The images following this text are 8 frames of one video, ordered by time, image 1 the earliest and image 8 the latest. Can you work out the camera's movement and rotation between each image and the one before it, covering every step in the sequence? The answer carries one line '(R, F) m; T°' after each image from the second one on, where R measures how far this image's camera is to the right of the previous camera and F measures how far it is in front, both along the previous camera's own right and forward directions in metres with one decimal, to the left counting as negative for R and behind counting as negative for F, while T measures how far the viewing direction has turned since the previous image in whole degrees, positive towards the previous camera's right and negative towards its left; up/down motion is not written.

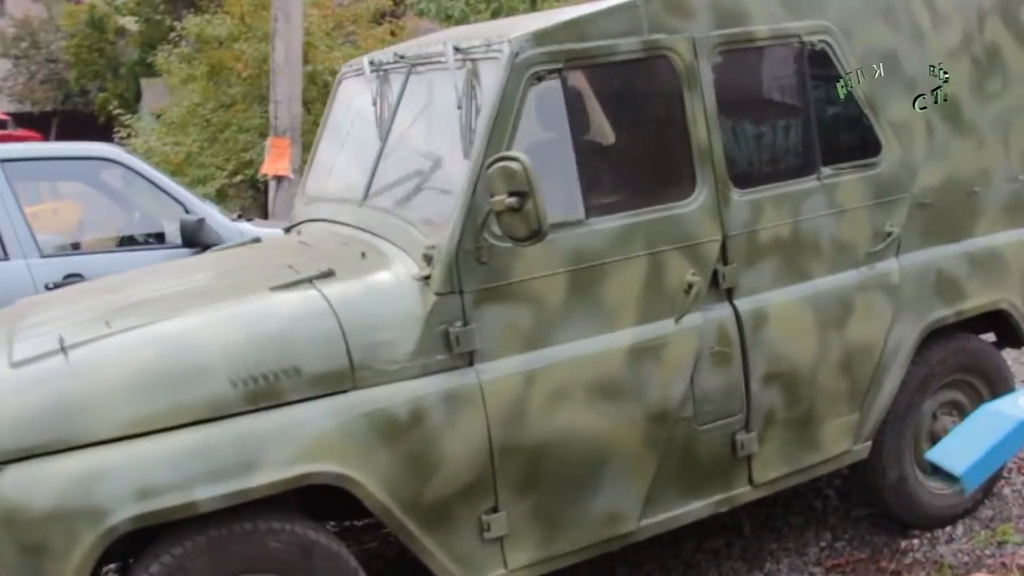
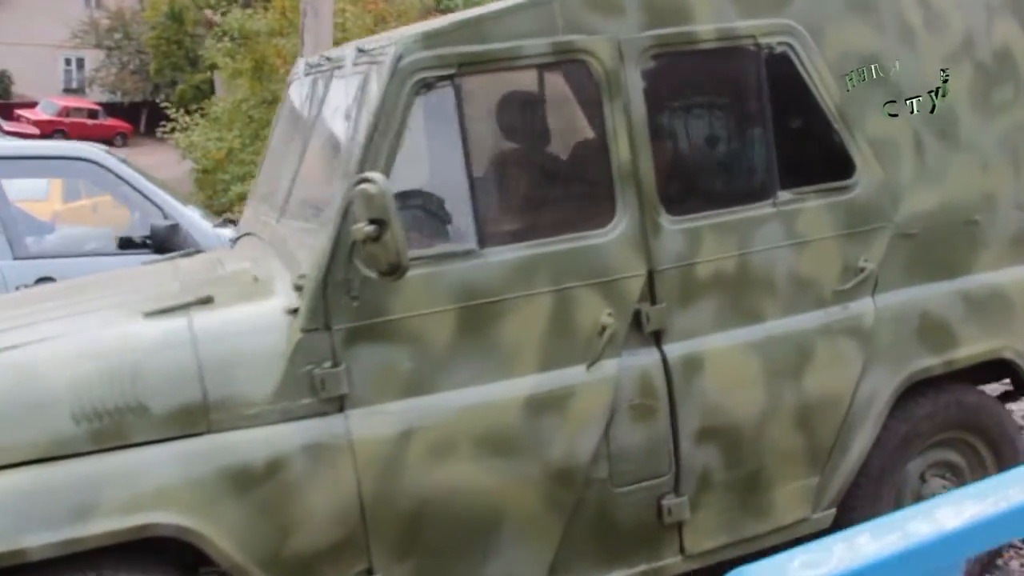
(+0.6, +0.4) m; -6°
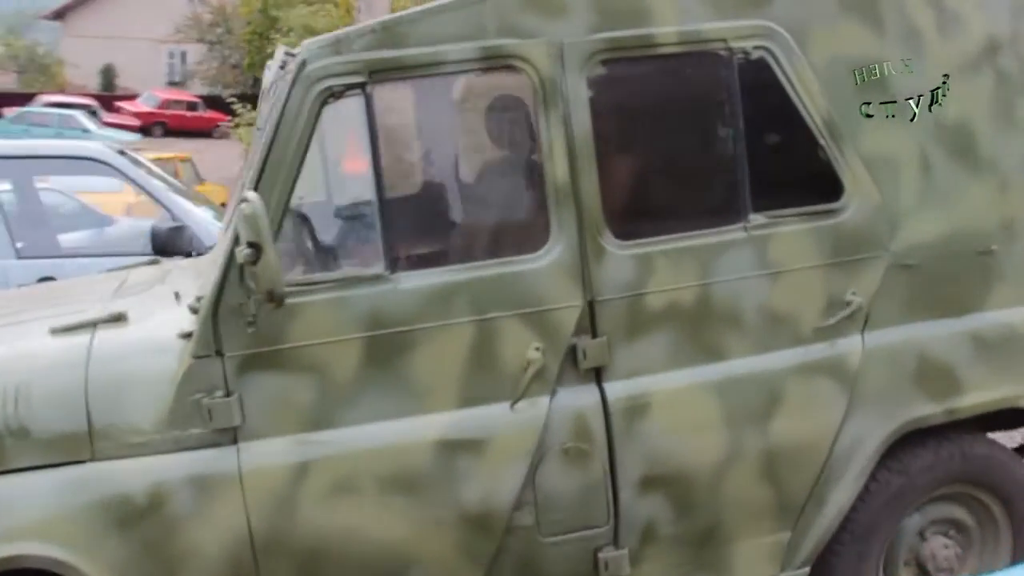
(+0.5, +0.3) m; -6°
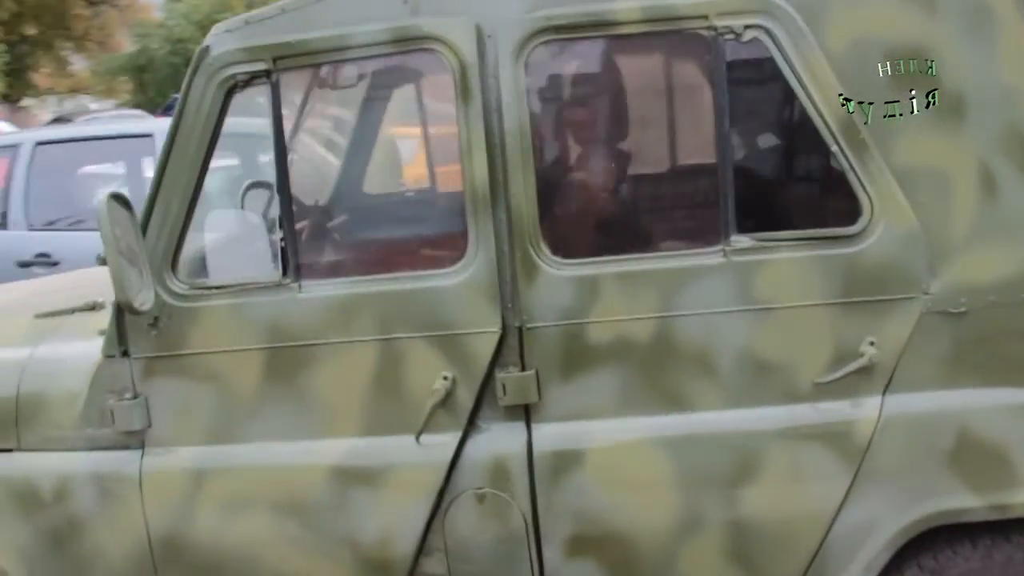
(+0.9, +0.5) m; -18°
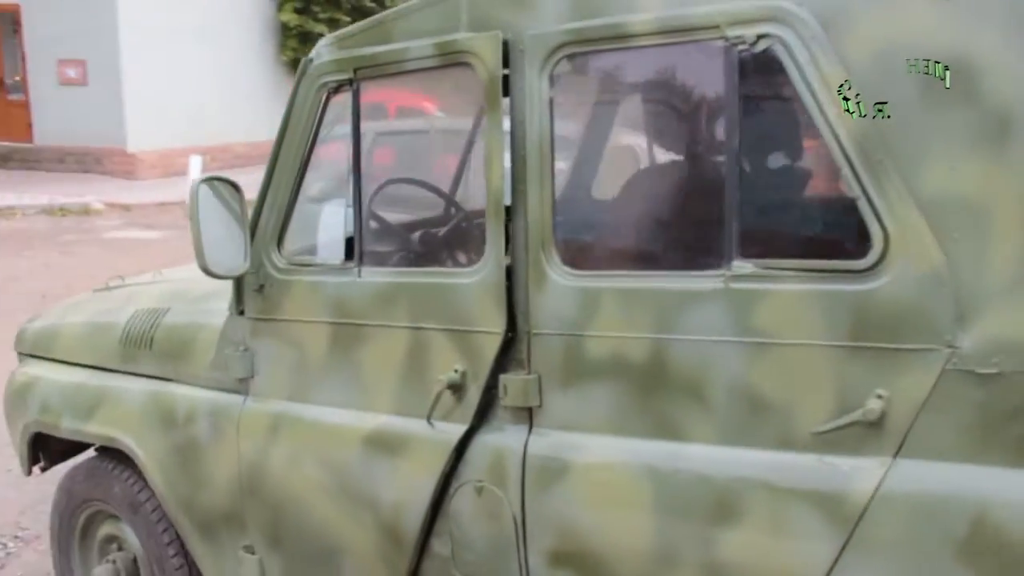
(+0.9, +0.1) m; -23°
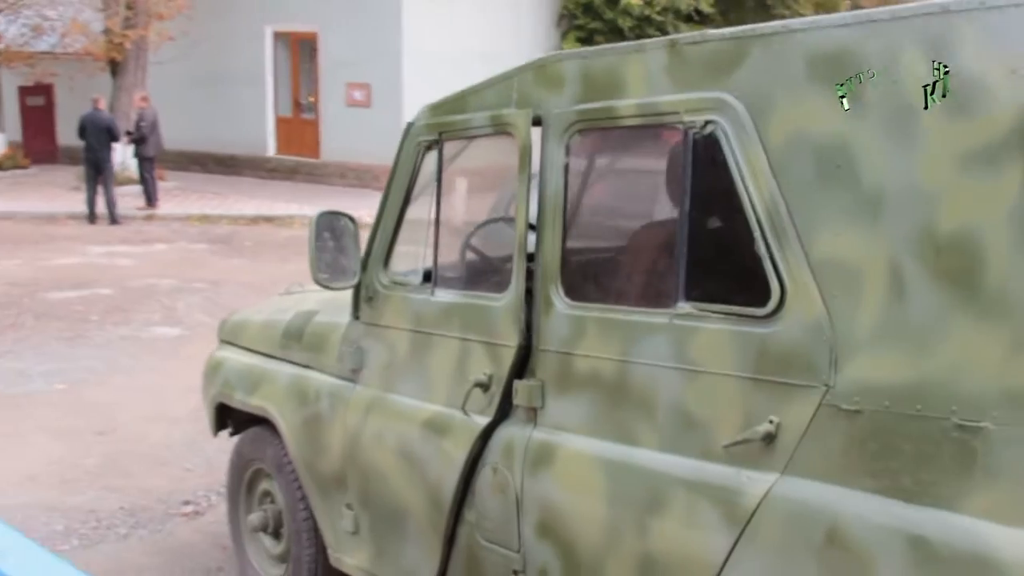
(+0.7, -0.5) m; -14°
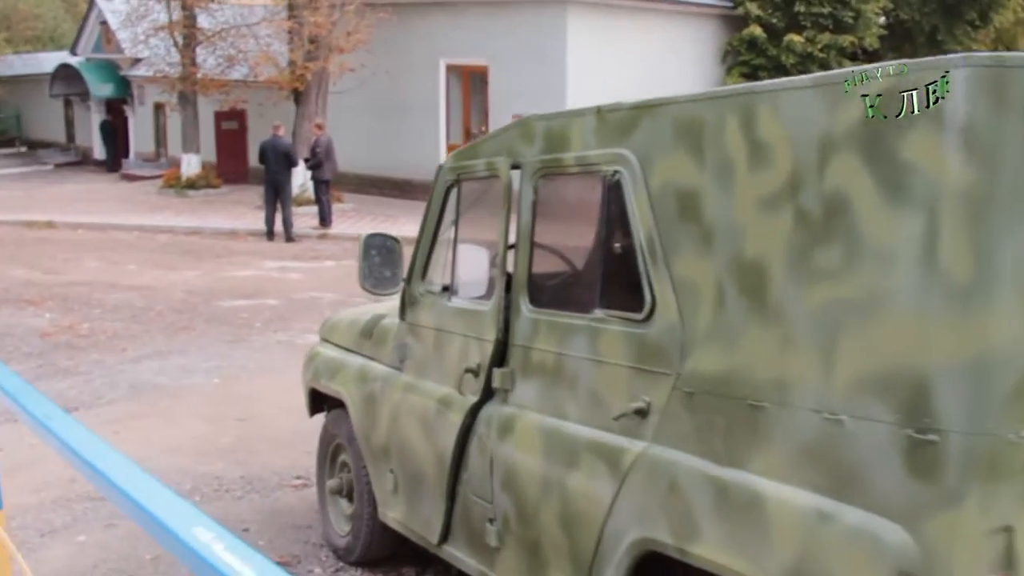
(+0.7, -0.8) m; -10°
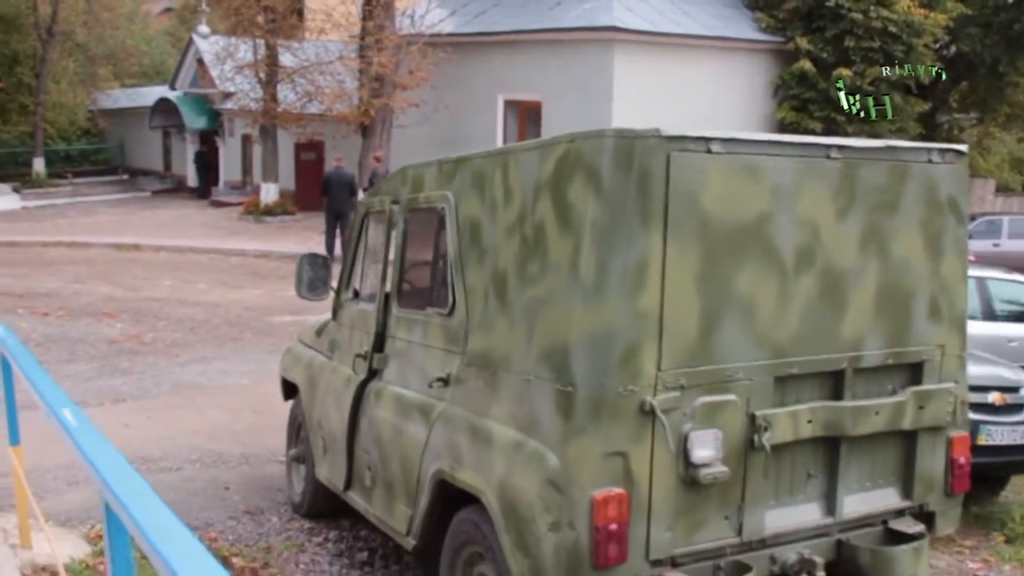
(+1.1, -1.2) m; -5°
